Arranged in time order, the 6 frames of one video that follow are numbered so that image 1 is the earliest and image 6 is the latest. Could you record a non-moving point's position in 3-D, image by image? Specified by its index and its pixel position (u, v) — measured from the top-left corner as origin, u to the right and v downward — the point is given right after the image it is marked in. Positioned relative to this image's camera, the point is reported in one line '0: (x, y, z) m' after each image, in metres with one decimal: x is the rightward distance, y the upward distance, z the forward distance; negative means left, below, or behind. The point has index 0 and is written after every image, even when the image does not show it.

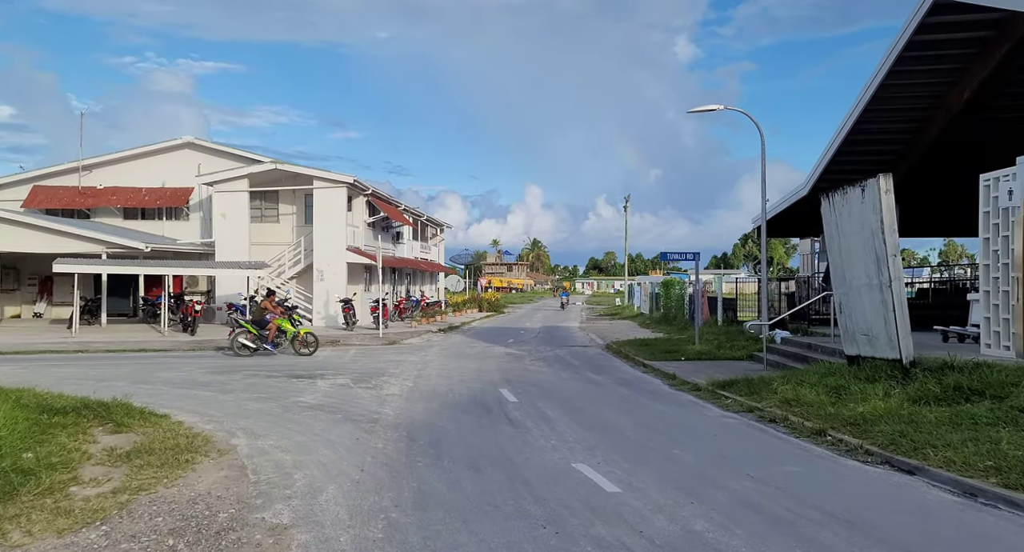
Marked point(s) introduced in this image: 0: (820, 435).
0: (+3.6, -1.9, +7.9) m
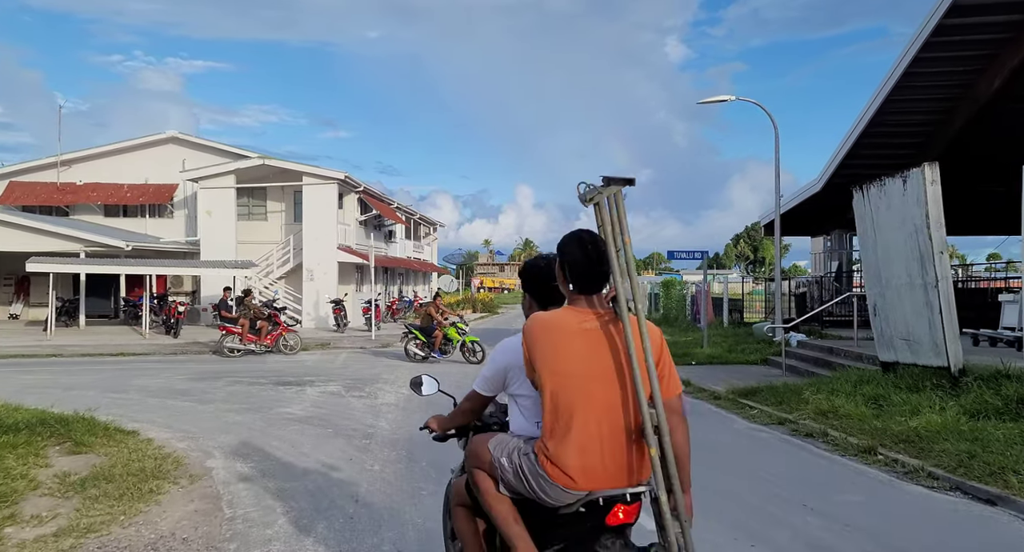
0: (+3.8, -1.9, +7.0) m
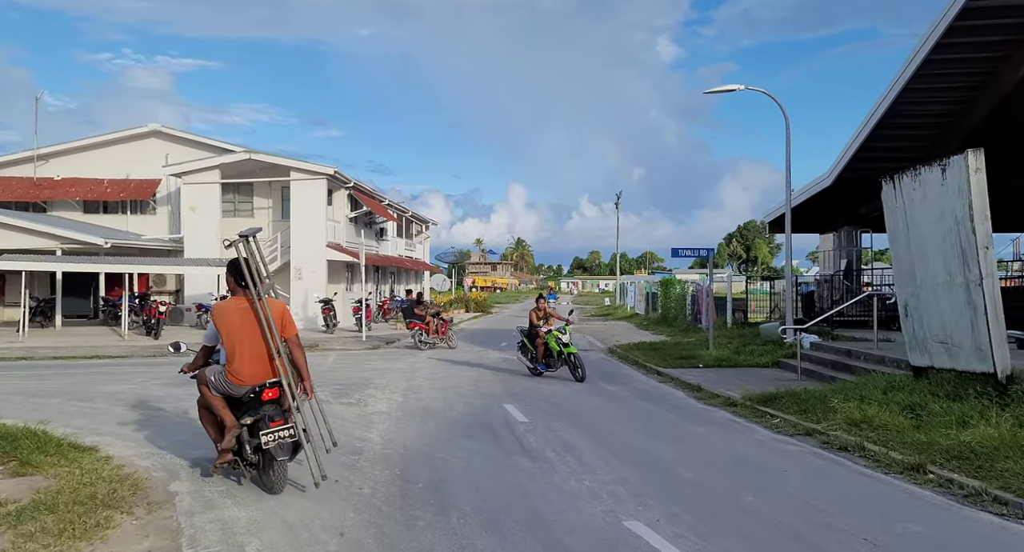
0: (+3.8, -1.8, +6.3) m
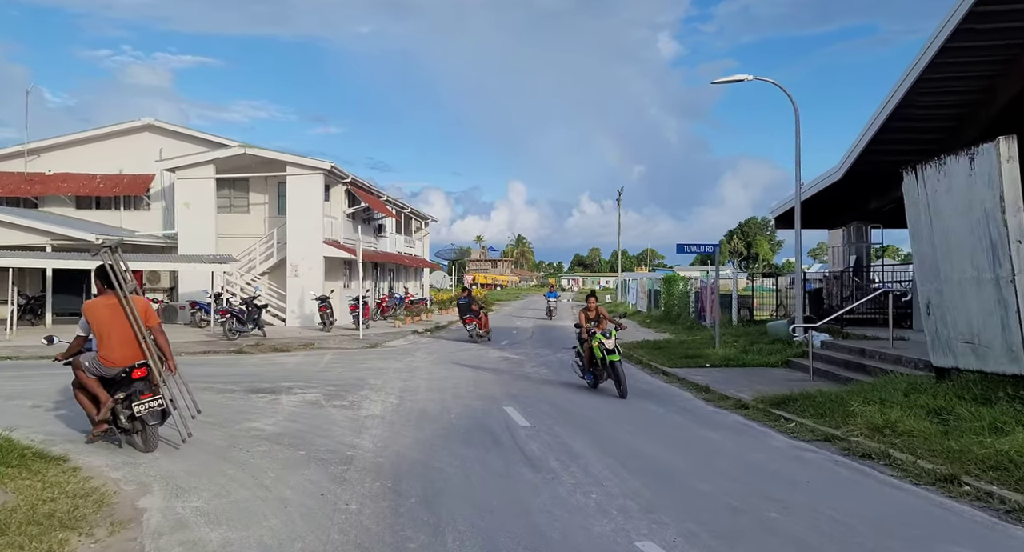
0: (+3.8, -1.8, +5.8) m
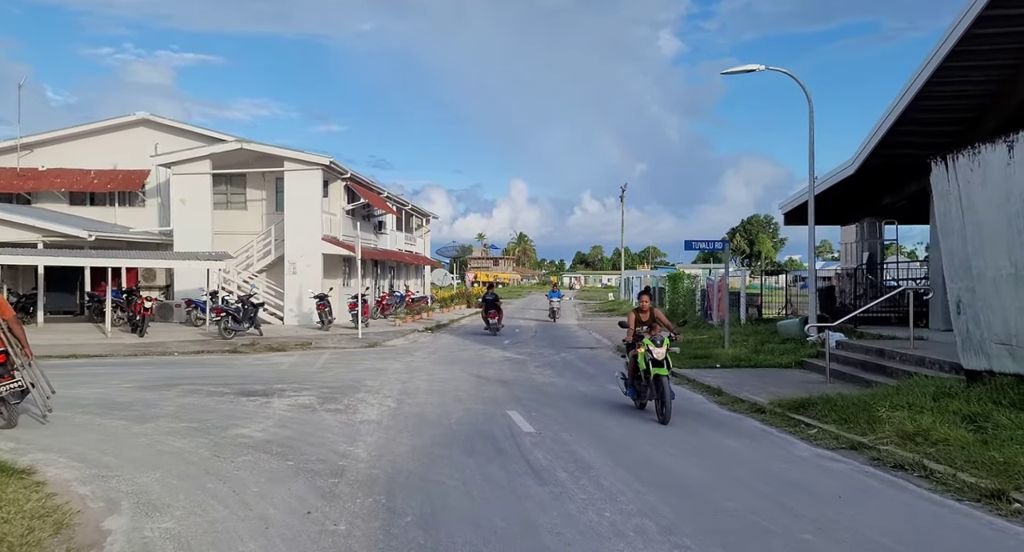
0: (+3.9, -1.8, +5.3) m
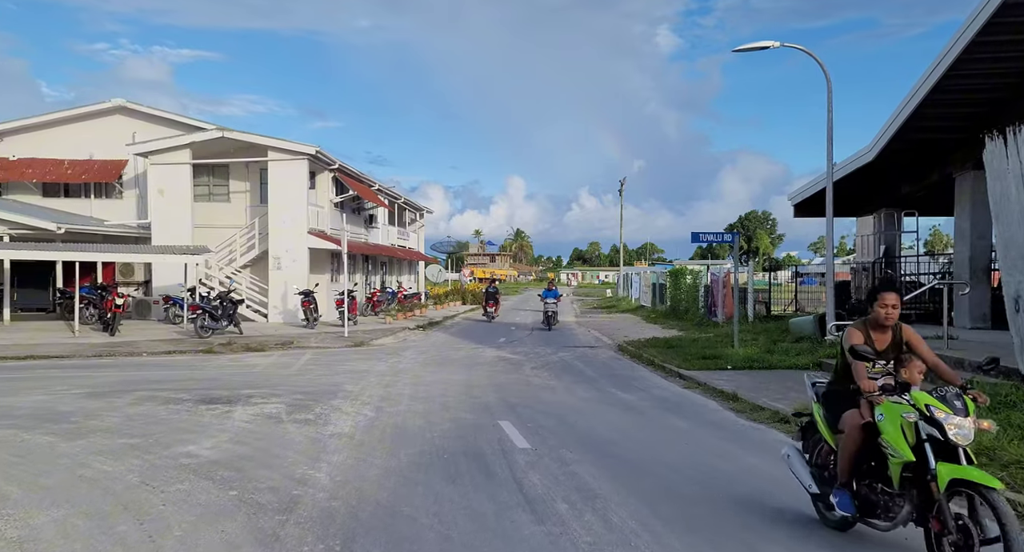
0: (+3.8, -1.7, +4.3) m
